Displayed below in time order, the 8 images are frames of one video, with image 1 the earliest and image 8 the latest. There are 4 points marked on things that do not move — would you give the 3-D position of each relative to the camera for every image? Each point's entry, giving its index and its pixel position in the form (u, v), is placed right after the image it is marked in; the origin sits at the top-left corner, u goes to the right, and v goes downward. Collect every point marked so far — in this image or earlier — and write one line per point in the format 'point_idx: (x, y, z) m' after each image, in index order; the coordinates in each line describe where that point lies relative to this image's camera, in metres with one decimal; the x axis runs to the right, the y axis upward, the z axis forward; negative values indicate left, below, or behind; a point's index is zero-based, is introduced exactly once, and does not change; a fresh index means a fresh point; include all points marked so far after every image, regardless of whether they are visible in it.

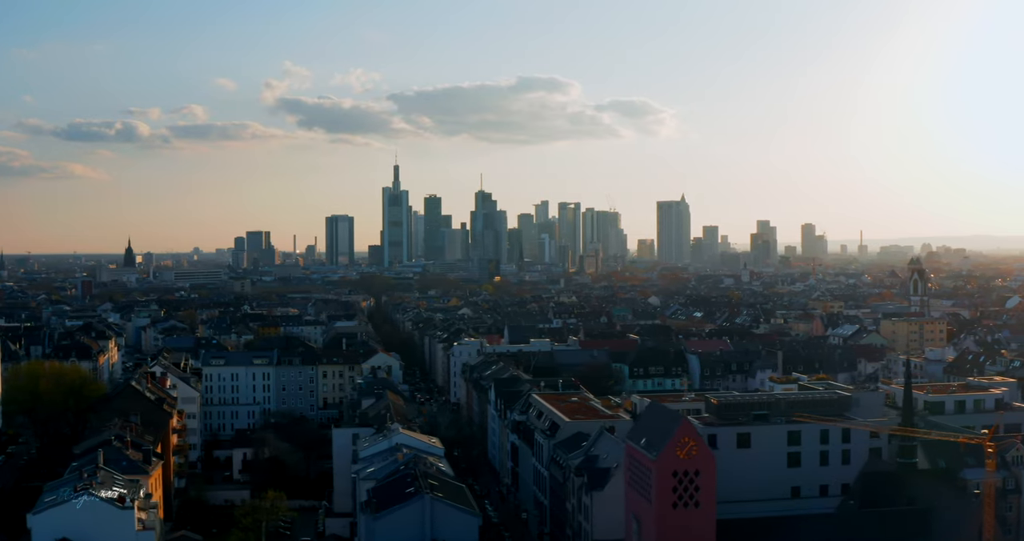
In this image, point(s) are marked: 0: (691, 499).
0: (+3.1, -3.9, +18.5) m
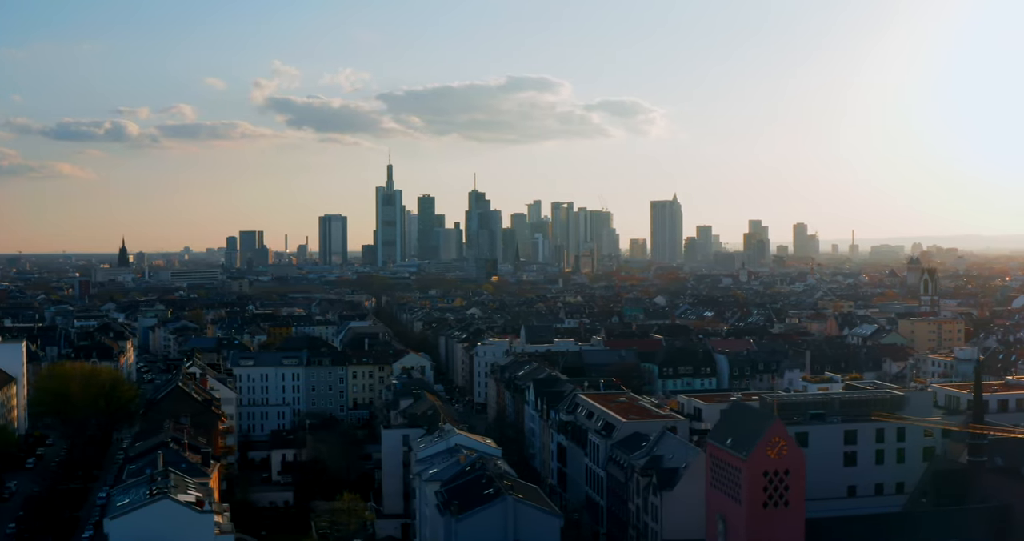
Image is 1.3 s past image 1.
0: (+4.6, -3.9, +18.5) m
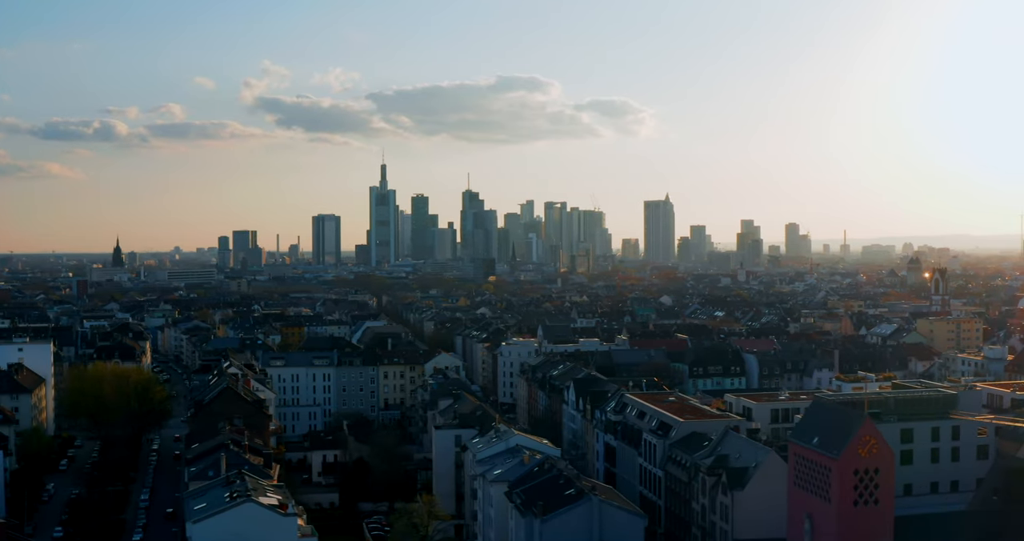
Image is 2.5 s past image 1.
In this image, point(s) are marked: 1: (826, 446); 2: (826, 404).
0: (+6.2, -3.9, +18.5) m
1: (+5.5, -3.1, +18.8) m
2: (+5.7, -2.4, +19.5) m
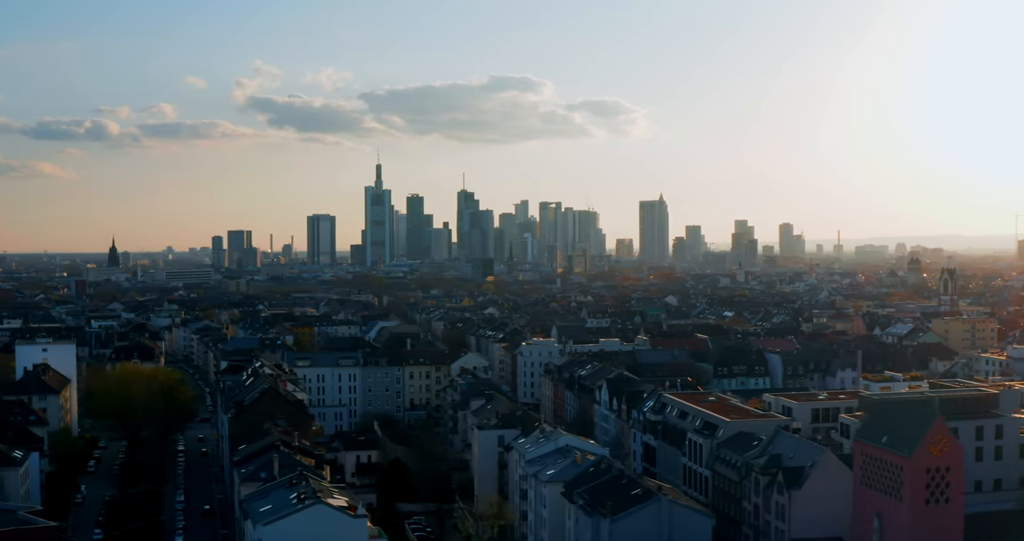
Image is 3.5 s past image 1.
0: (+7.4, -3.9, +18.5) m
1: (+6.7, -3.1, +18.9) m
2: (+6.9, -2.4, +19.6) m
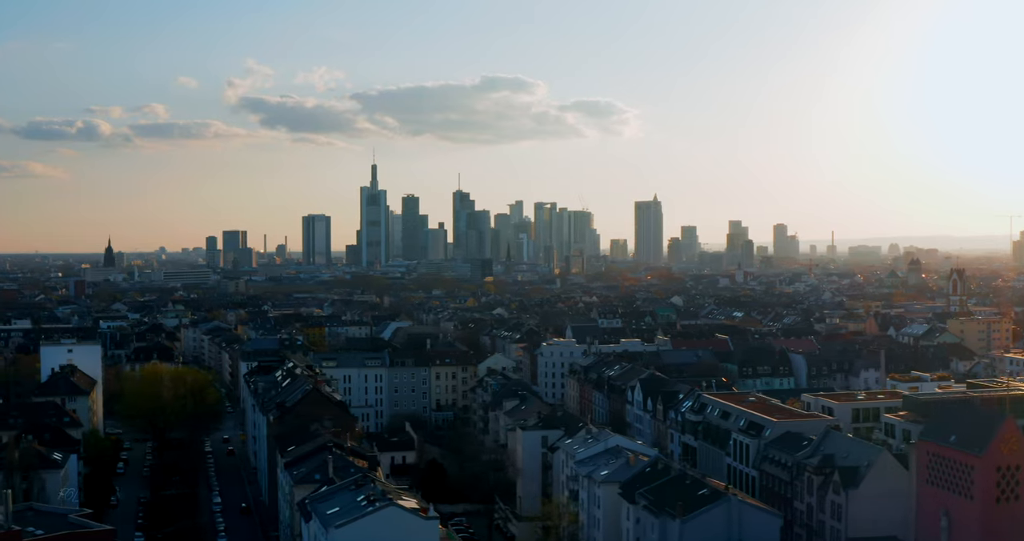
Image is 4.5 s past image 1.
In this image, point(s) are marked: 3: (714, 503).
0: (+8.7, -3.9, +18.6) m
1: (+8.0, -3.1, +18.9) m
2: (+8.2, -2.4, +19.7) m
3: (+3.7, -4.2, +19.5) m
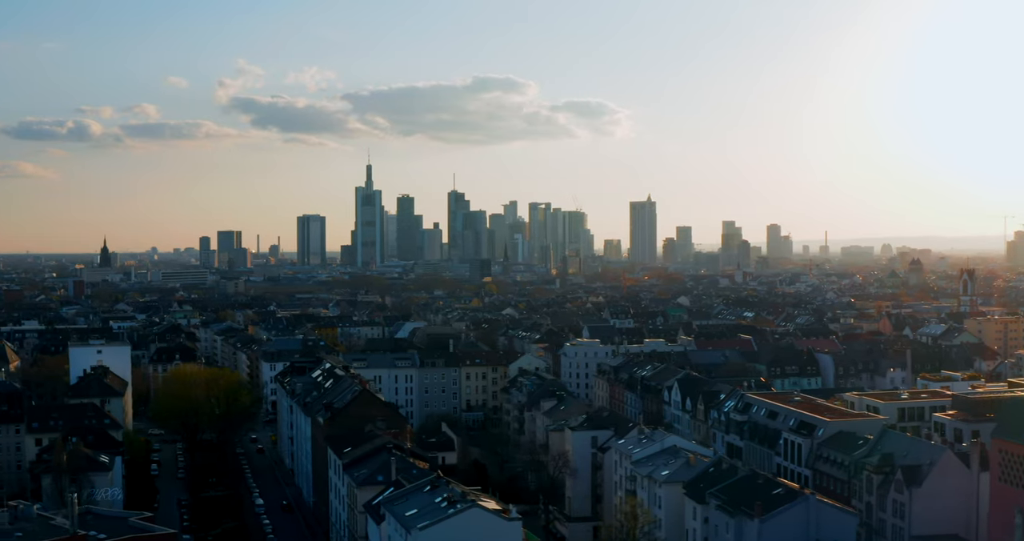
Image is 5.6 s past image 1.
0: (+10.1, -3.9, +18.7) m
1: (+9.4, -3.1, +19.1) m
2: (+9.6, -2.4, +19.8) m
3: (+5.1, -4.2, +19.5) m
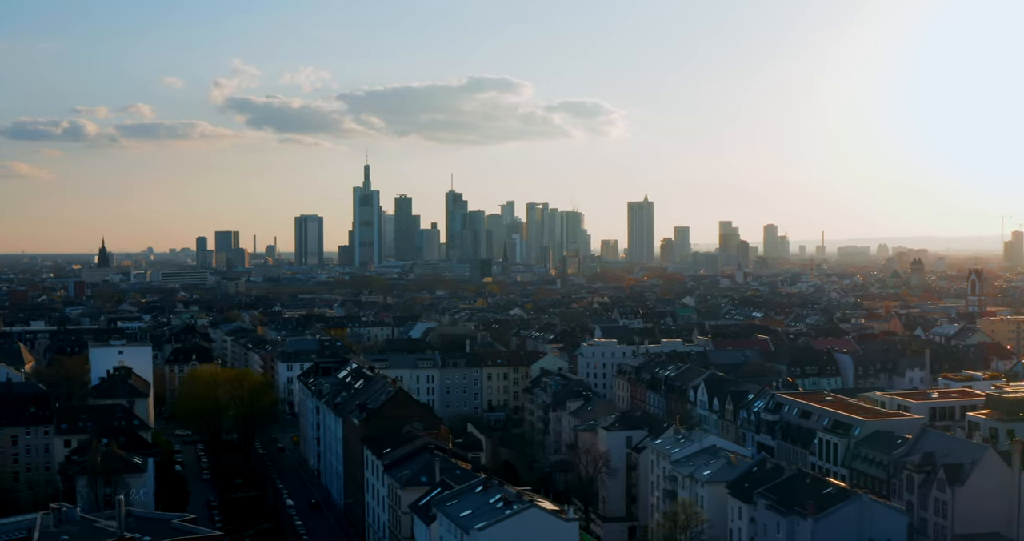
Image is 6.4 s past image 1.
0: (+11.1, -3.9, +18.8) m
1: (+10.4, -3.1, +19.1) m
2: (+10.6, -2.4, +19.9) m
3: (+6.1, -4.2, +19.6) m
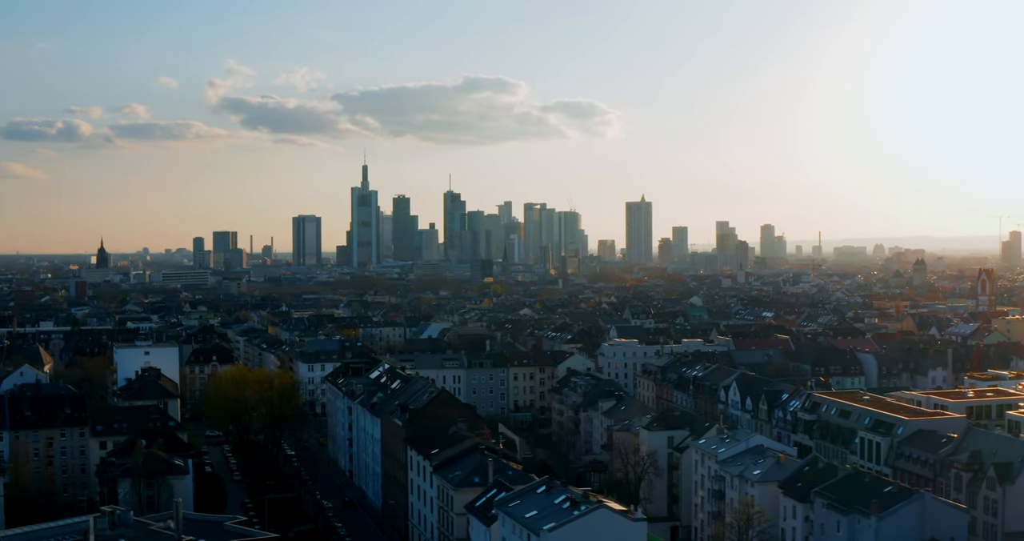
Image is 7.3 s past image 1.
0: (+12.3, -3.9, +19.0) m
1: (+11.6, -3.1, +19.3) m
2: (+11.8, -2.4, +20.0) m
3: (+7.3, -4.2, +19.7) m
